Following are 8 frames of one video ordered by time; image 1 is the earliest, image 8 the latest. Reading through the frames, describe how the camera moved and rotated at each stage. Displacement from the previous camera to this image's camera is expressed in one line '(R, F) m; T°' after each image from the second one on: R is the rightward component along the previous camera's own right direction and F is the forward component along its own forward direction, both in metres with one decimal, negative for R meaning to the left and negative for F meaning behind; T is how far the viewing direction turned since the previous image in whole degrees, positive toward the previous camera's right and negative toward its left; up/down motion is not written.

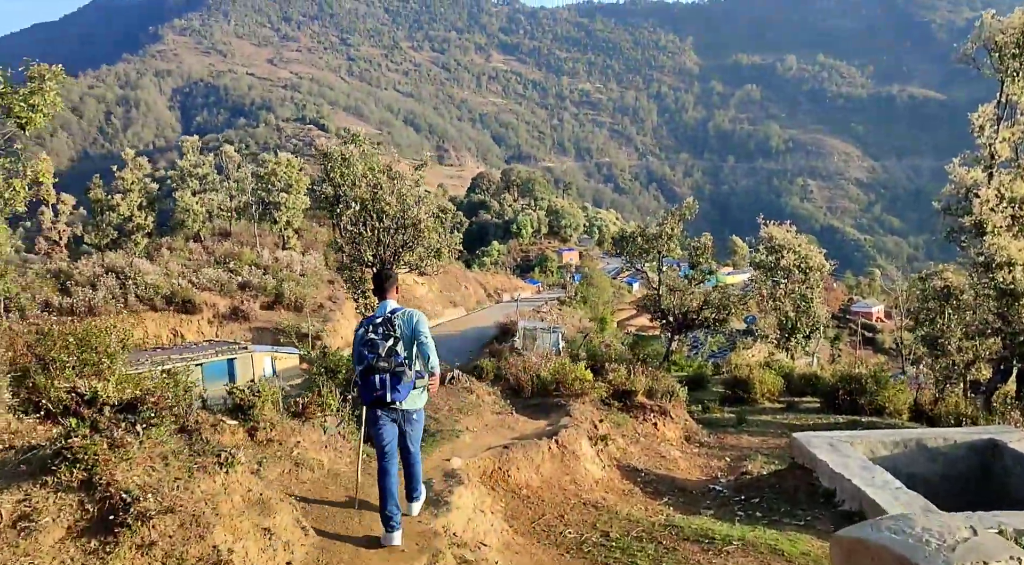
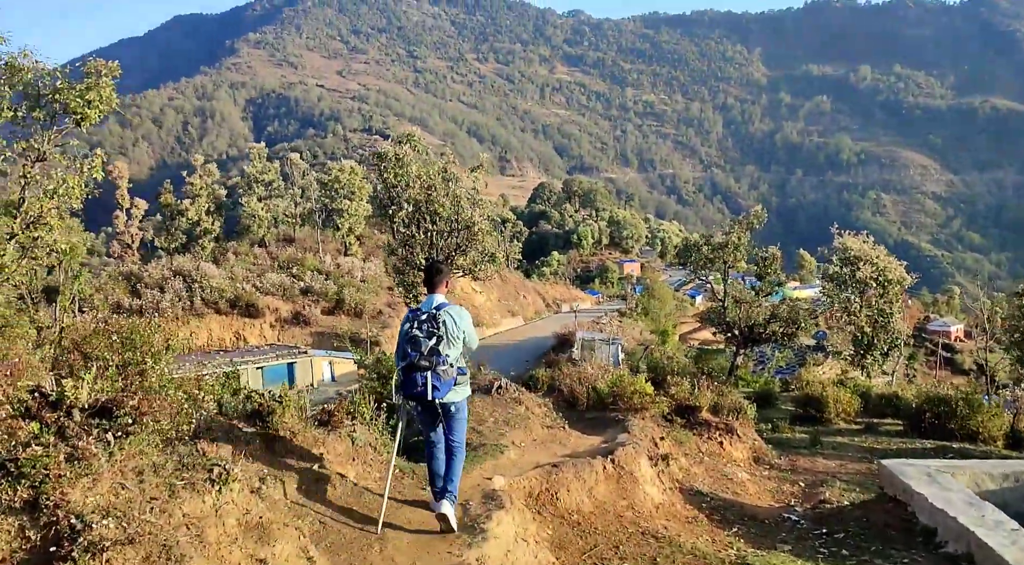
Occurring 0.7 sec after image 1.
(0.0, +0.6) m; -4°
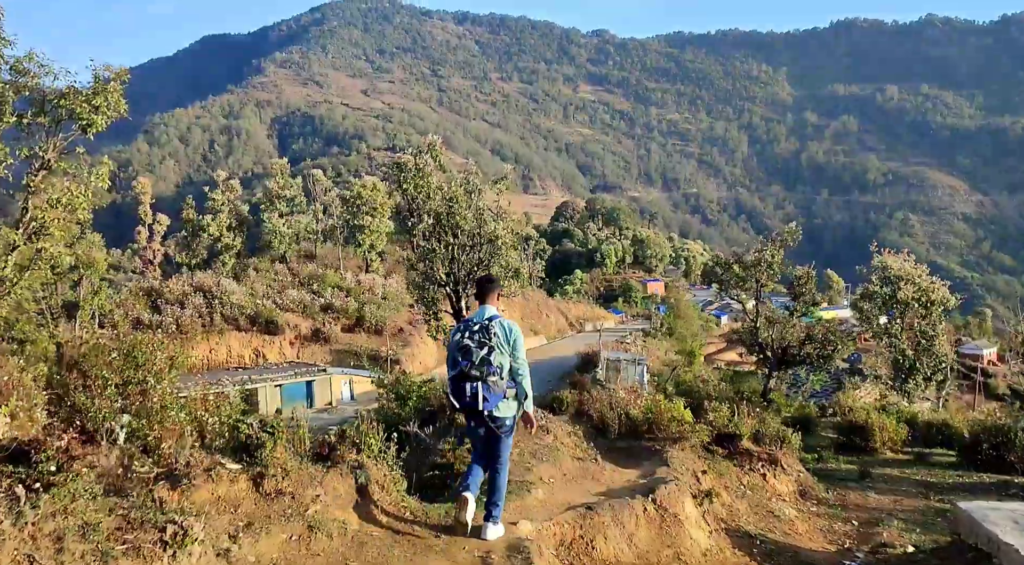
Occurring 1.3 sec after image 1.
(0.0, +0.6) m; -1°
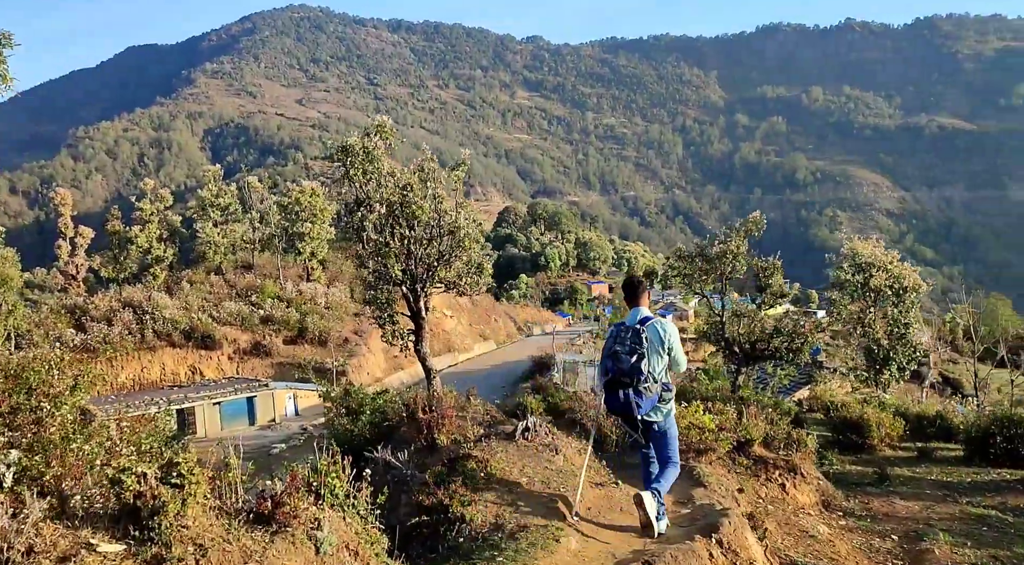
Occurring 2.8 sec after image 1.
(-0.2, +1.3) m; +3°
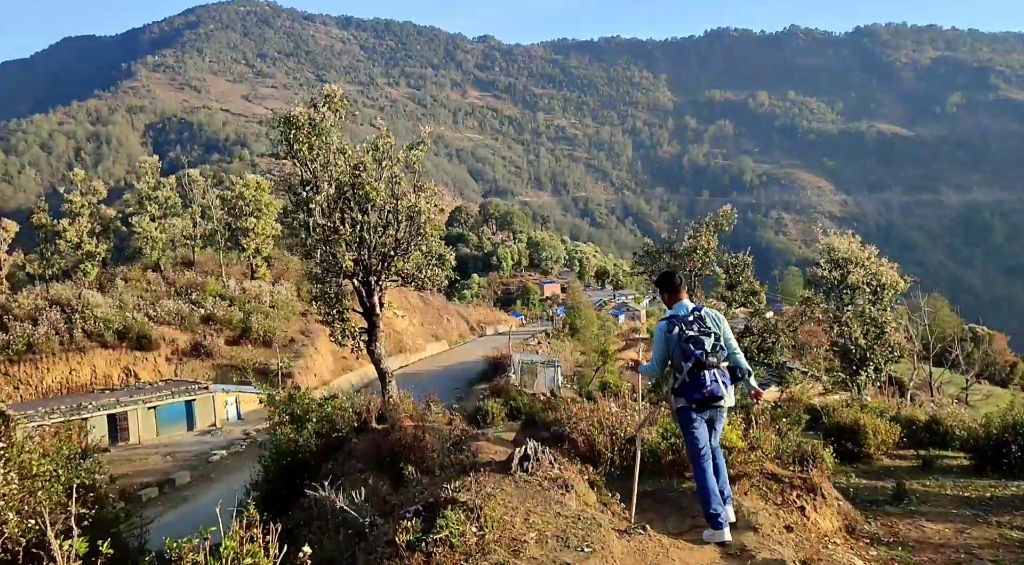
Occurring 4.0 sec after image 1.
(-0.2, +1.2) m; +3°
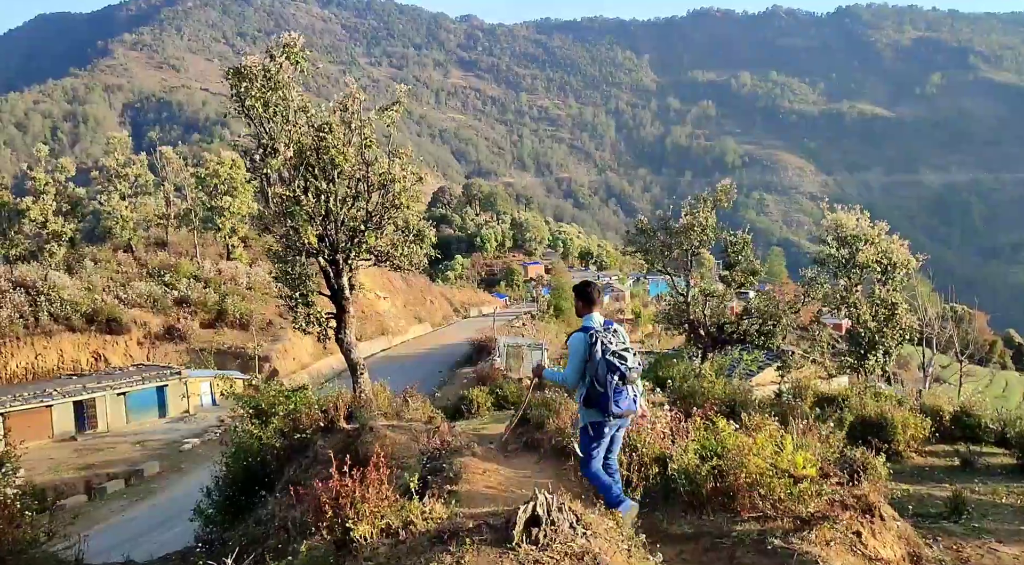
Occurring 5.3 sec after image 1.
(0.0, +1.2) m; +1°
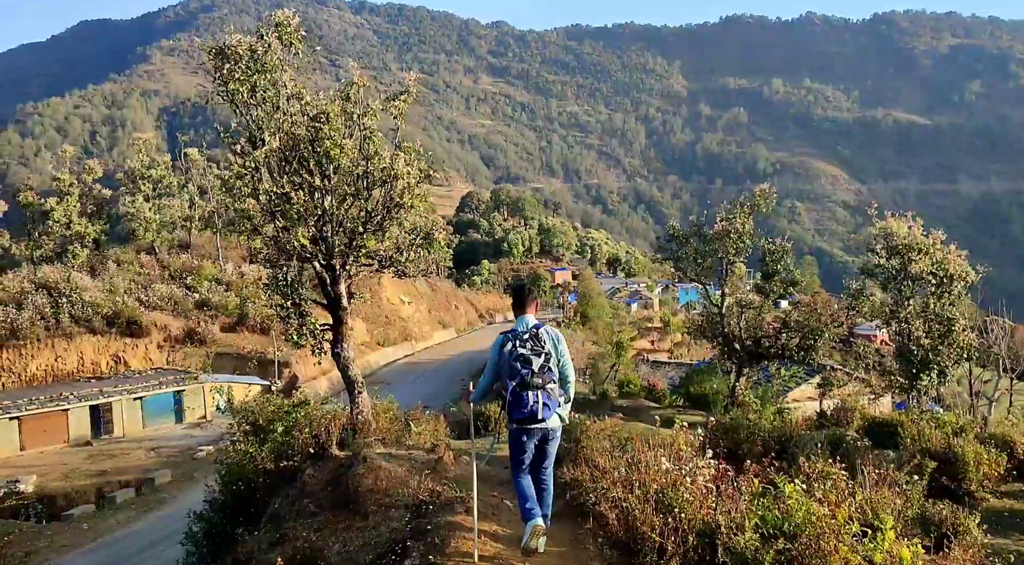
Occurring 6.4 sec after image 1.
(+0.1, +1.0) m; -2°
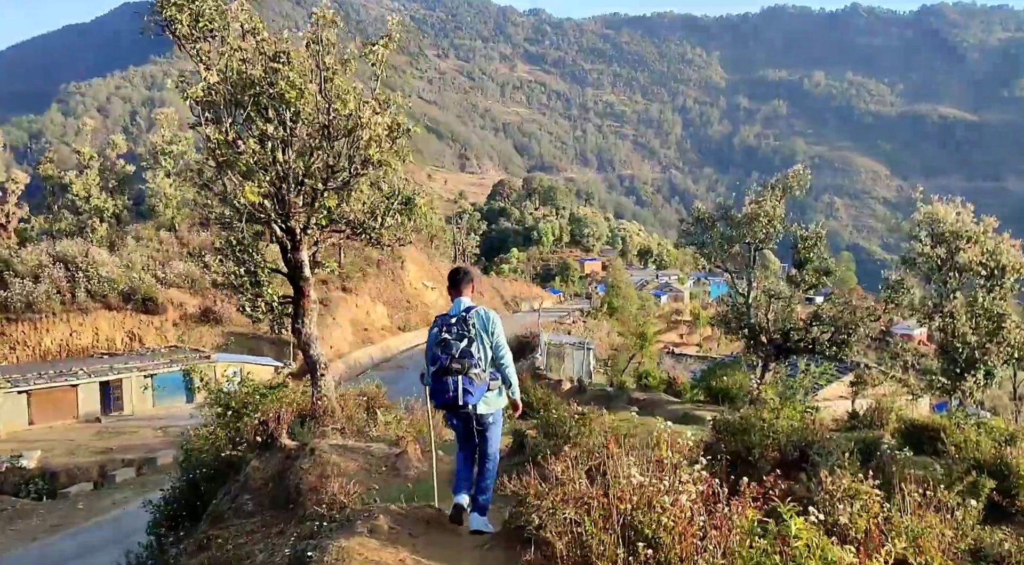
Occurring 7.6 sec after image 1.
(+0.3, +1.0) m; -2°
